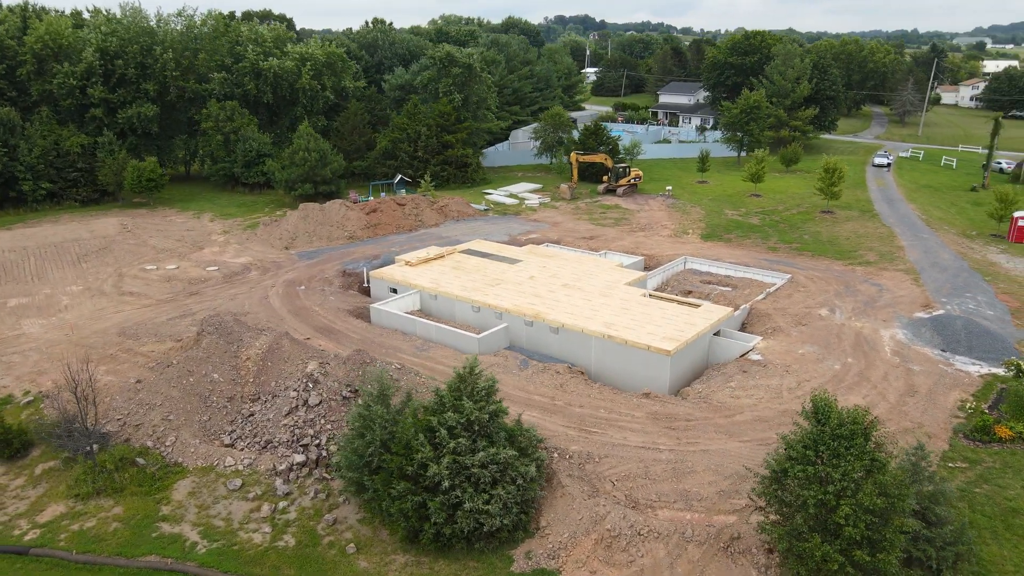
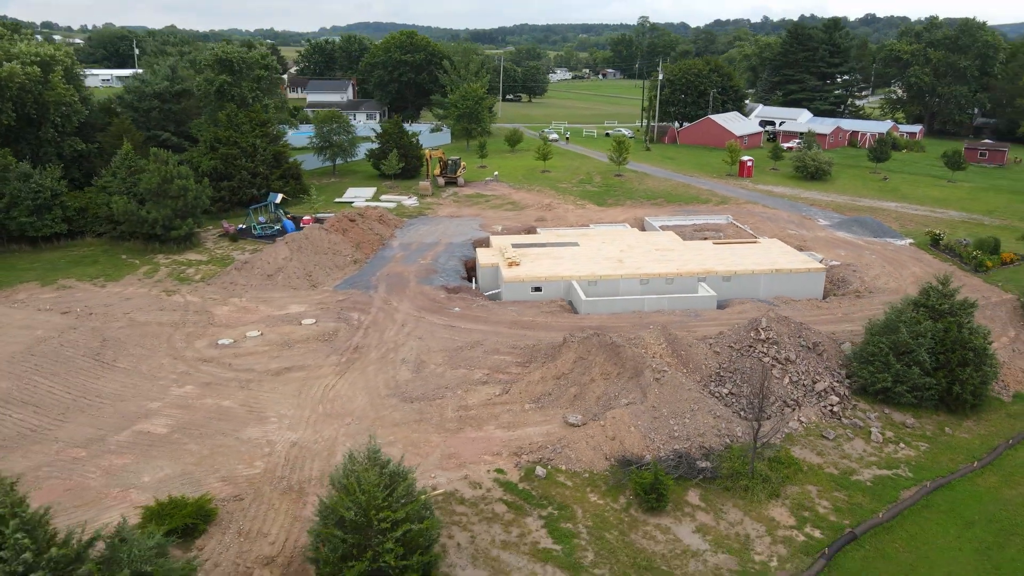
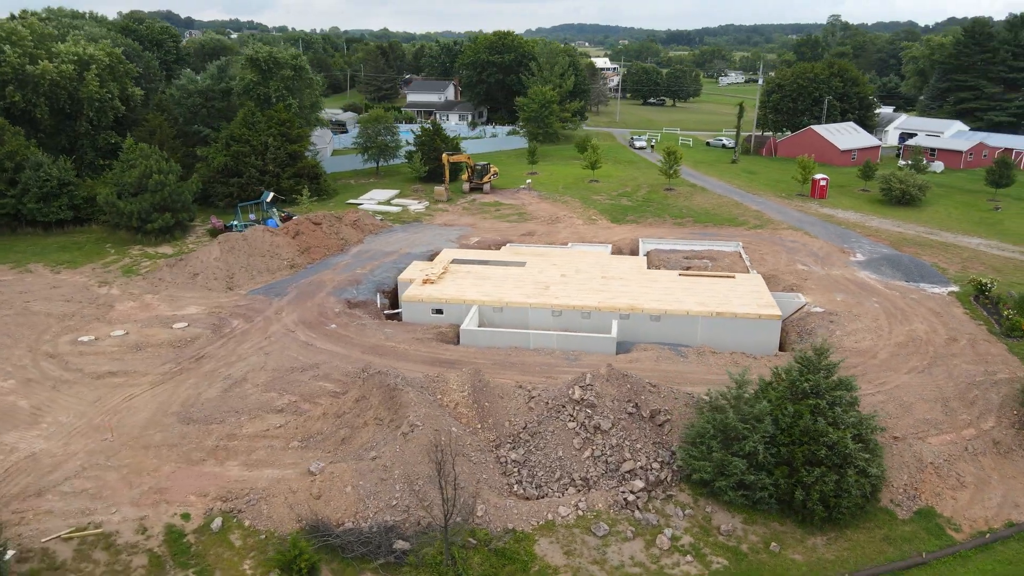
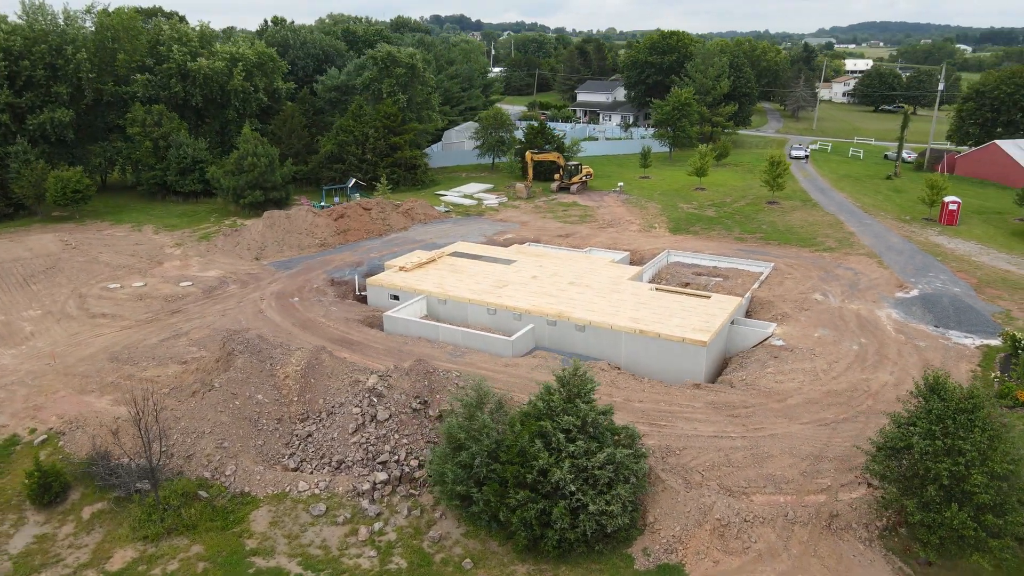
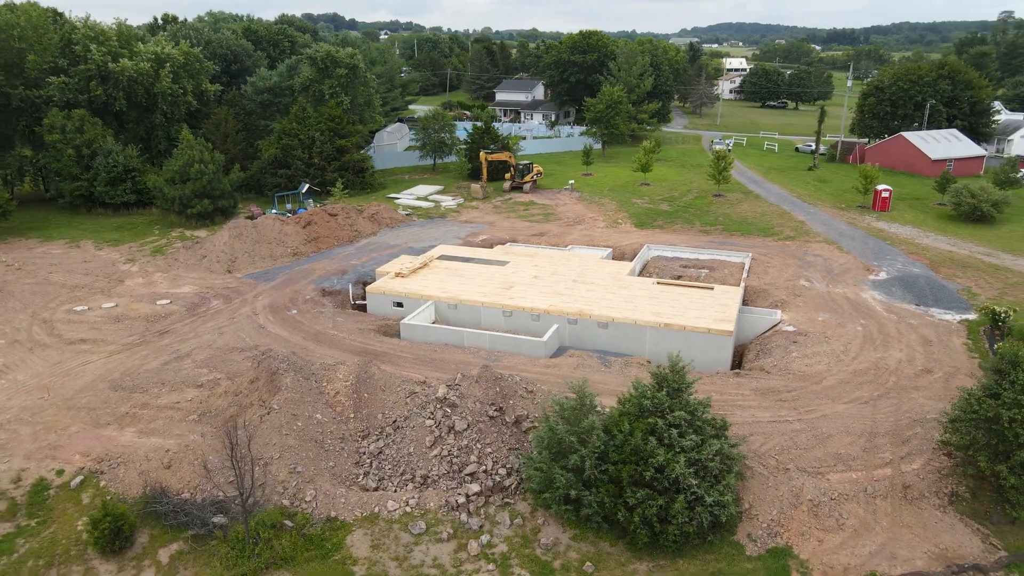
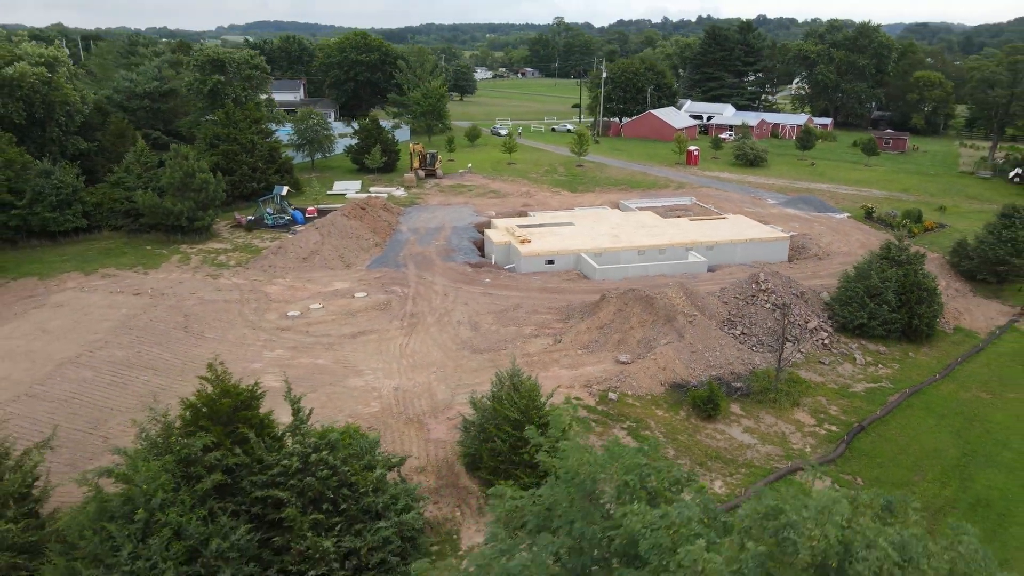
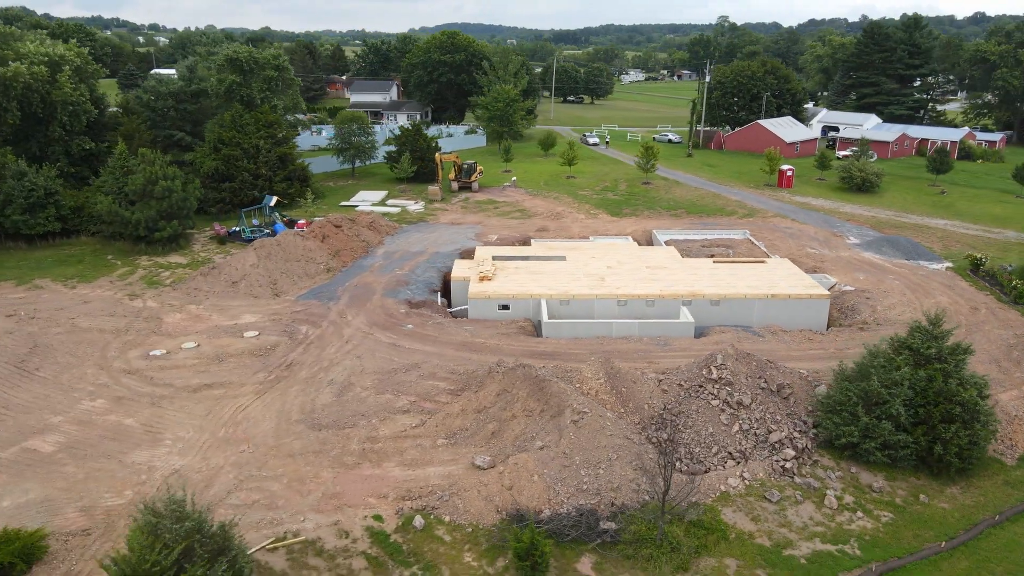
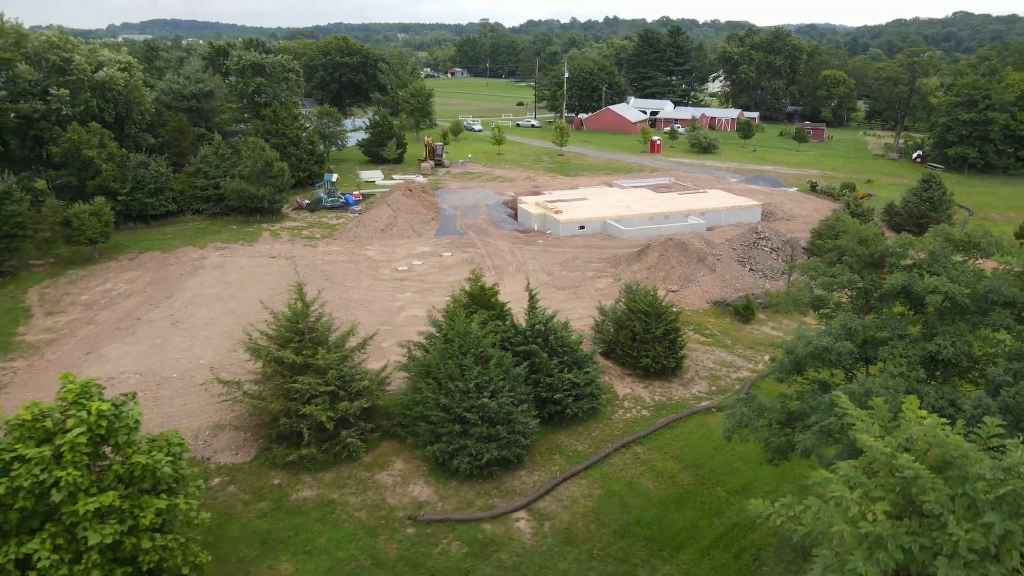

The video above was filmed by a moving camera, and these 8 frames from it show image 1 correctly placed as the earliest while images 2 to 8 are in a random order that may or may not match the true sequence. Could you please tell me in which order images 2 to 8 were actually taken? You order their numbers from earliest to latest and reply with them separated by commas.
4, 5, 3, 7, 2, 6, 8
